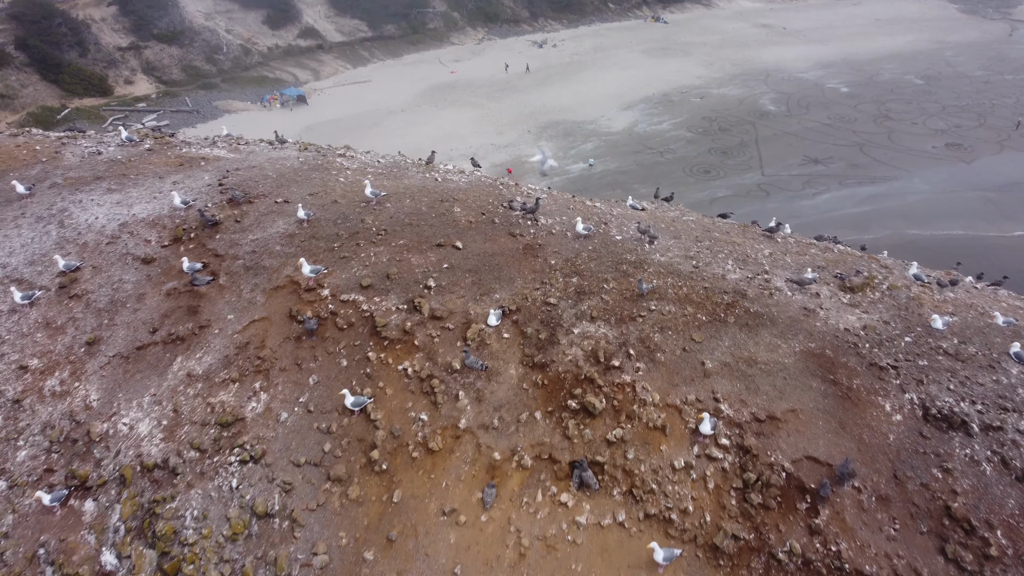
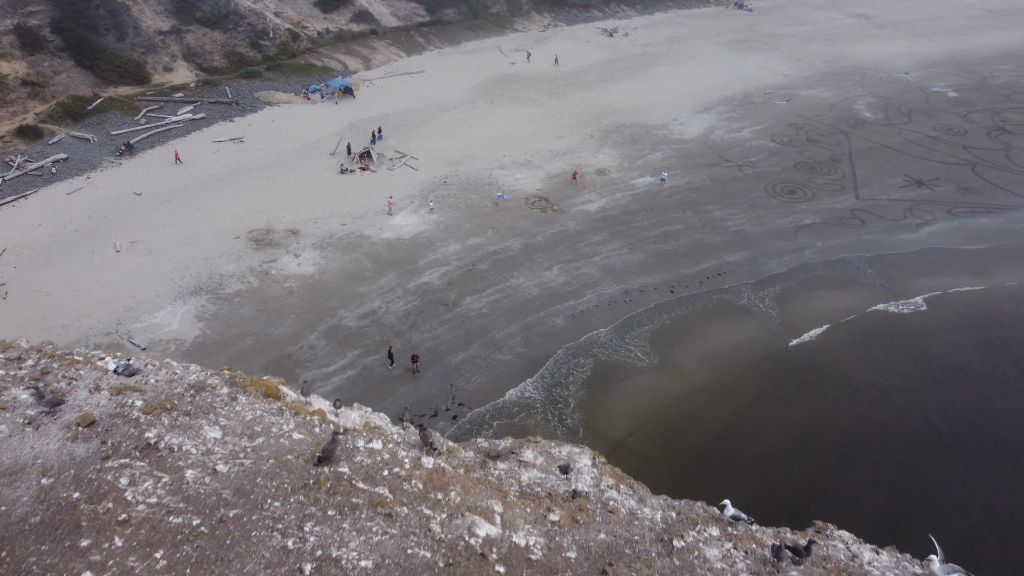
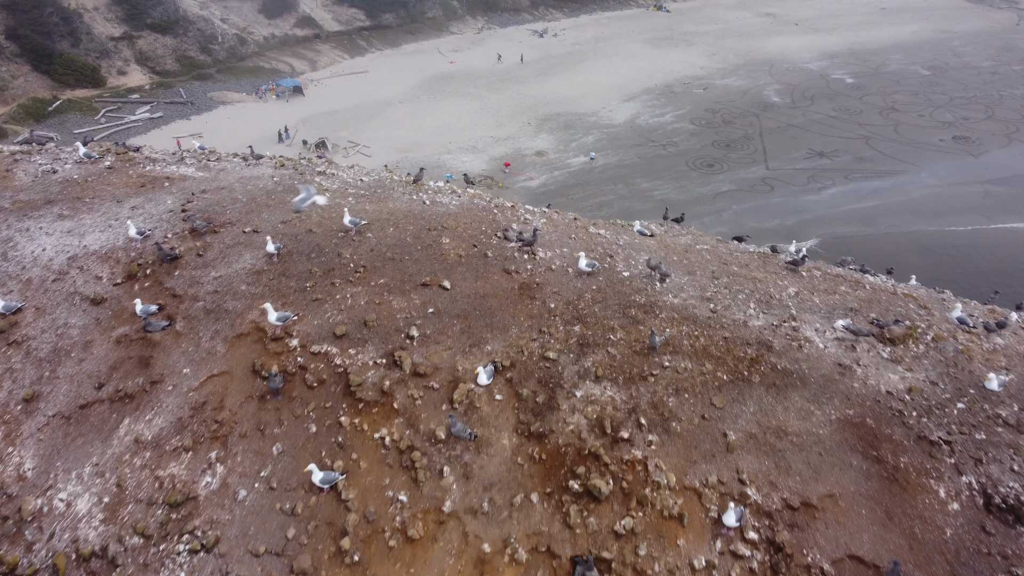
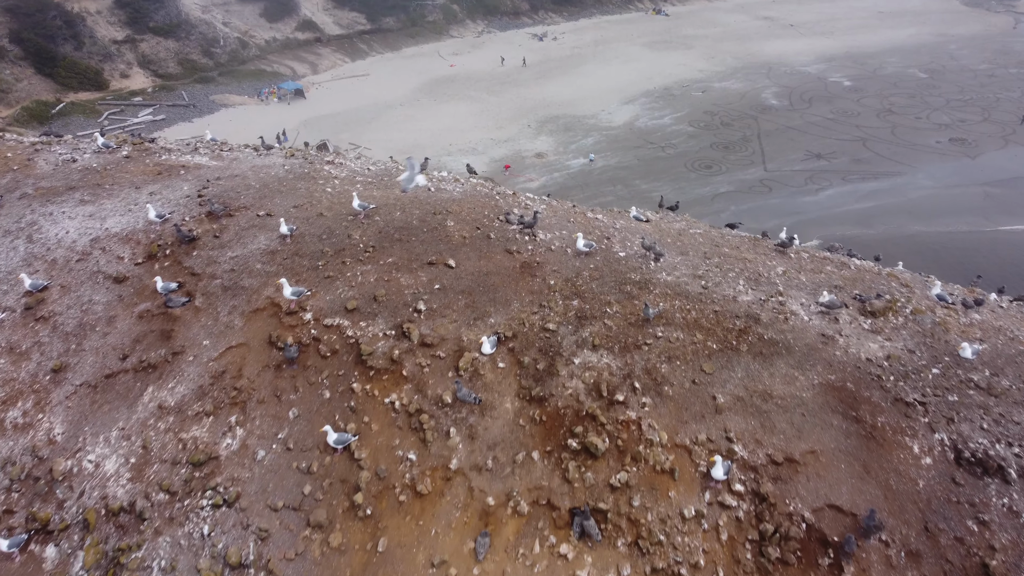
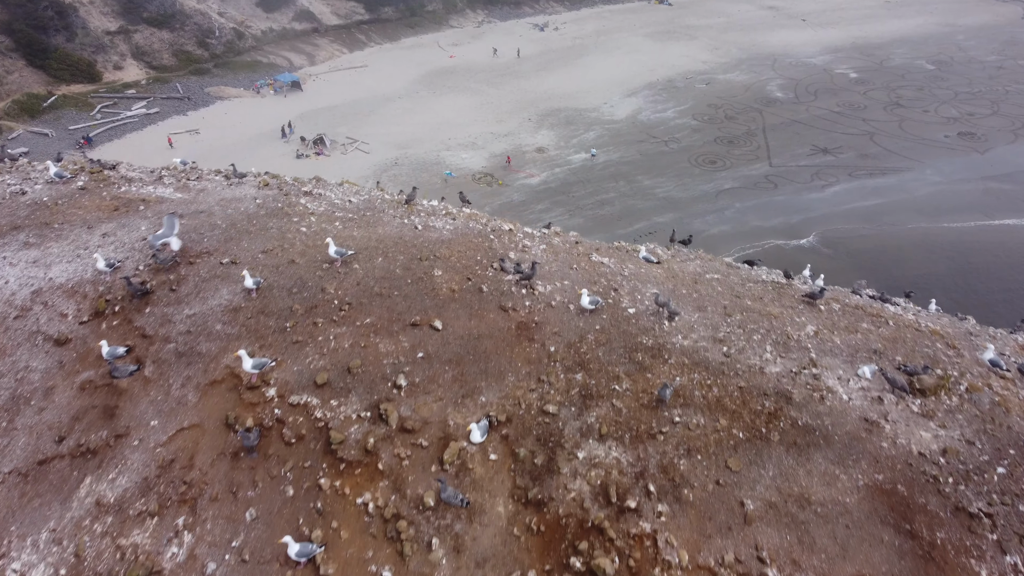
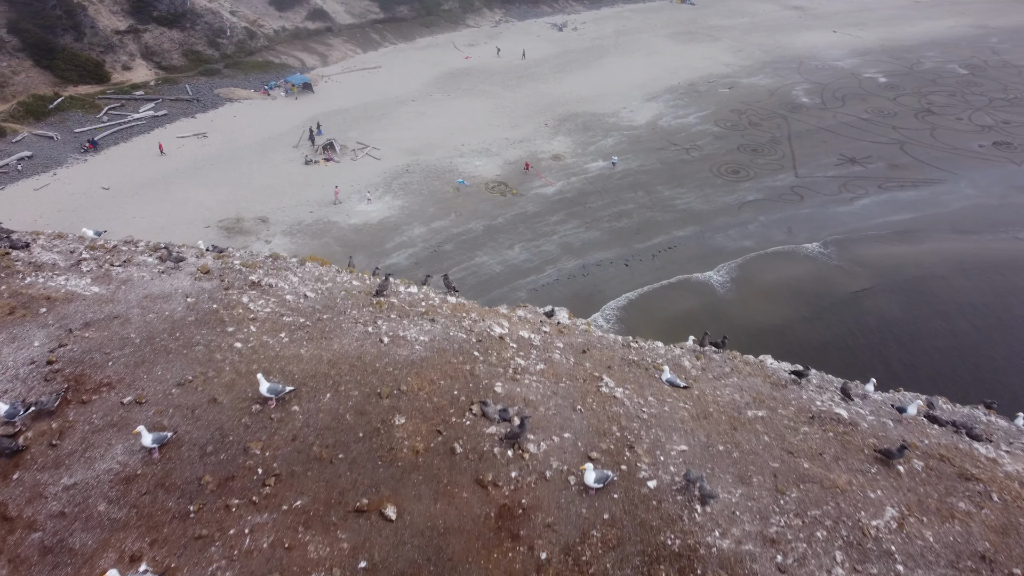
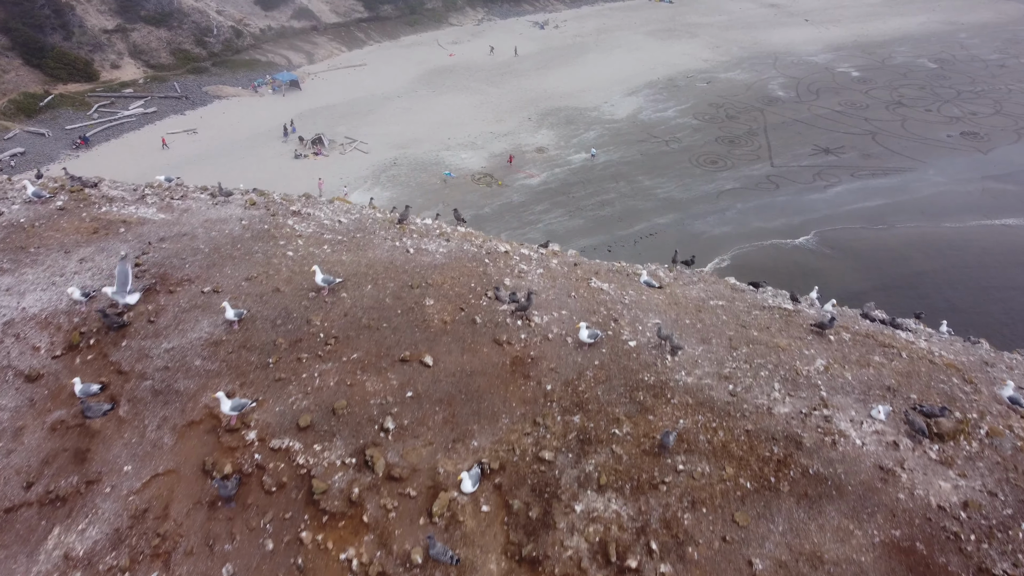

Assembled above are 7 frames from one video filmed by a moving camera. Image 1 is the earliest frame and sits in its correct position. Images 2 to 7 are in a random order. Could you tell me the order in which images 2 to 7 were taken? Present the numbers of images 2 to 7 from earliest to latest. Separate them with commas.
4, 3, 5, 7, 6, 2
